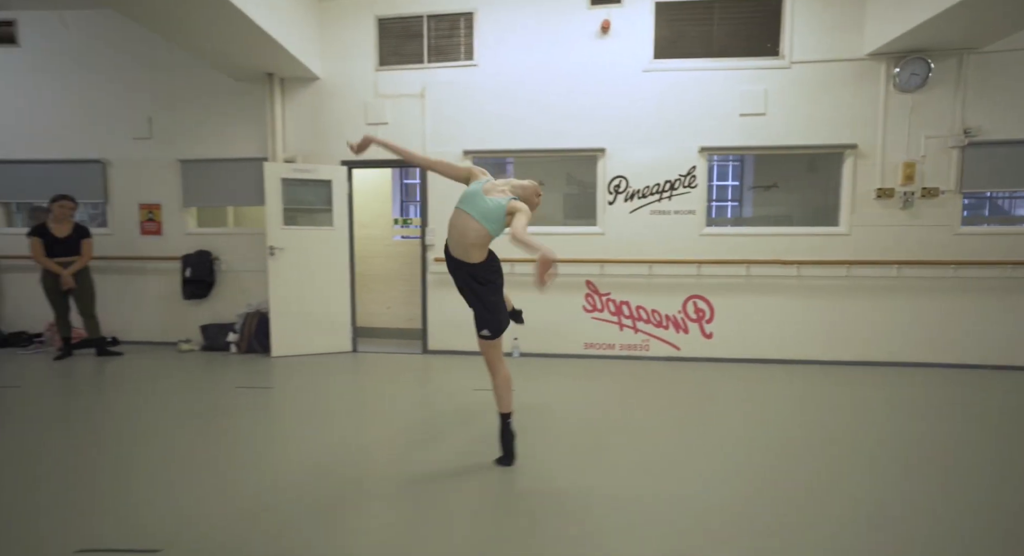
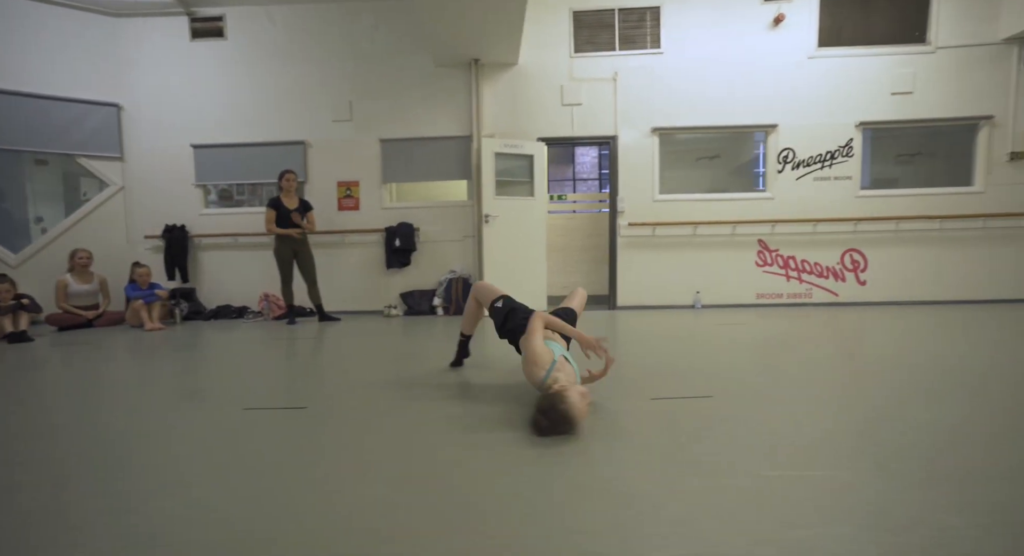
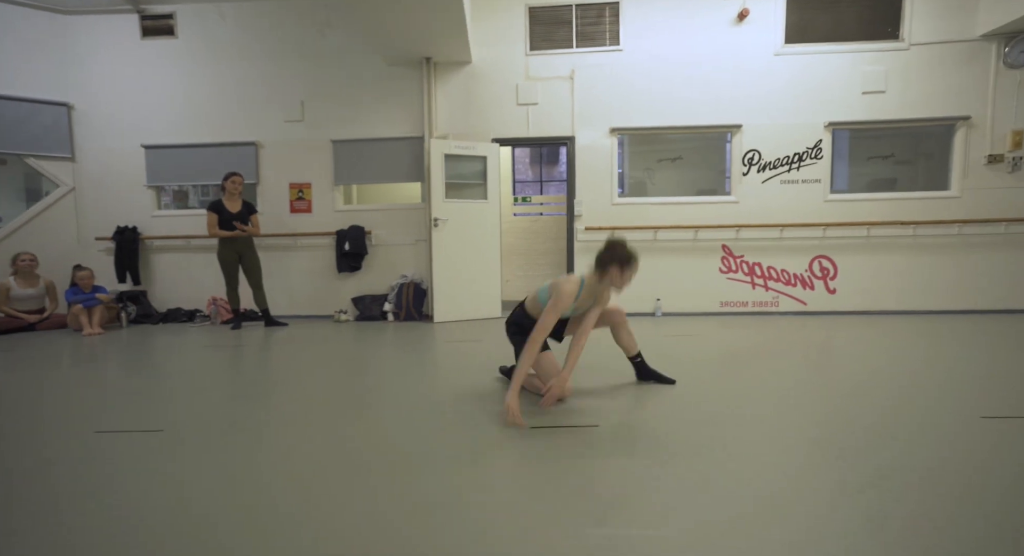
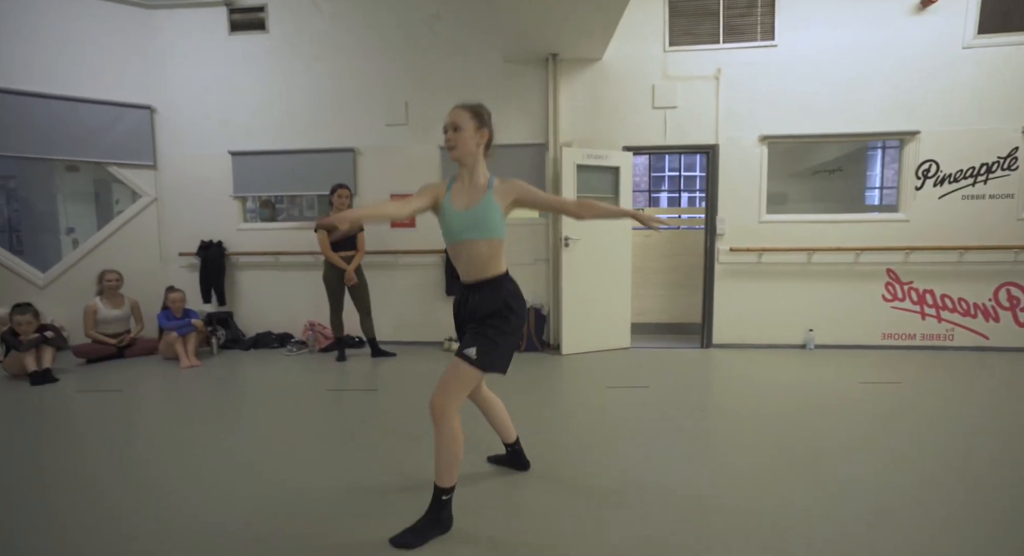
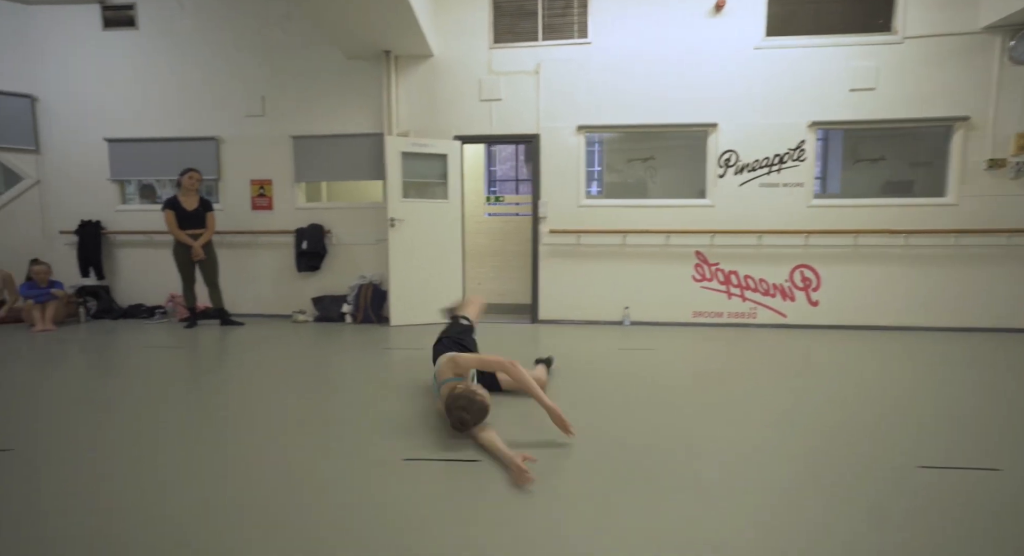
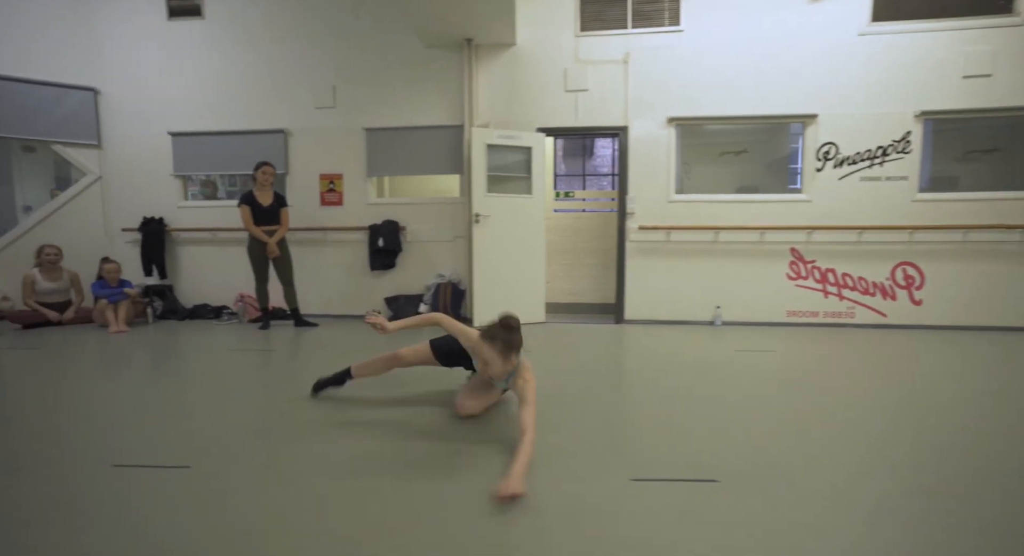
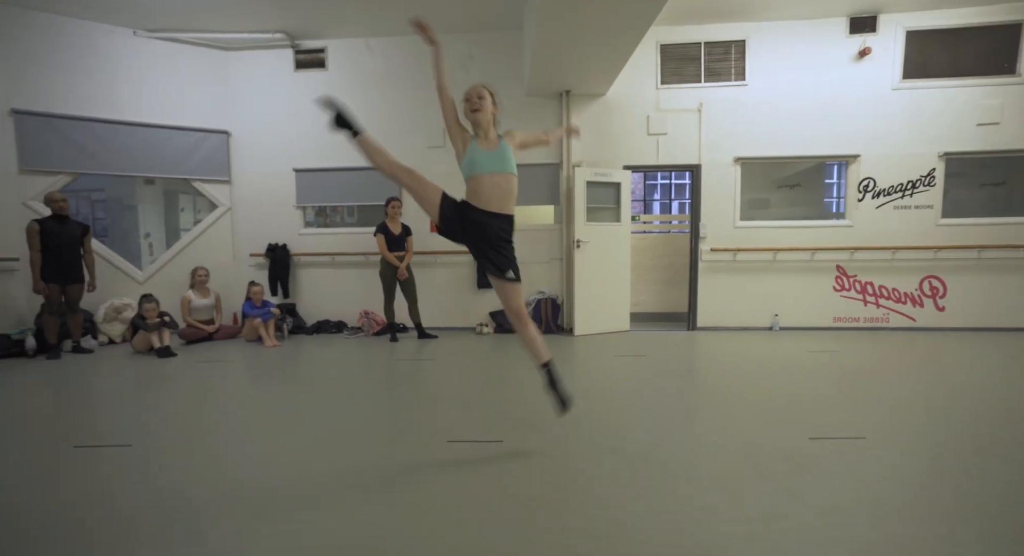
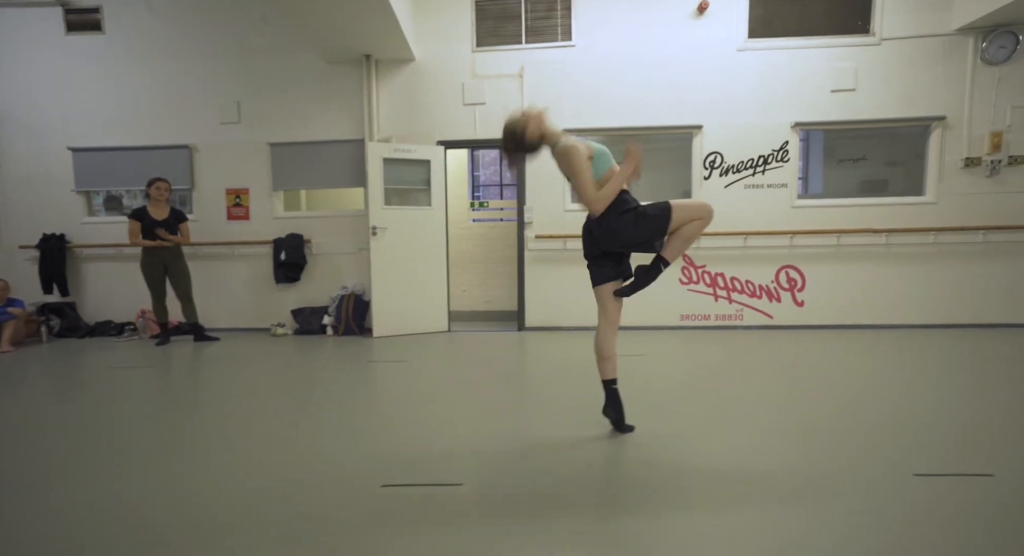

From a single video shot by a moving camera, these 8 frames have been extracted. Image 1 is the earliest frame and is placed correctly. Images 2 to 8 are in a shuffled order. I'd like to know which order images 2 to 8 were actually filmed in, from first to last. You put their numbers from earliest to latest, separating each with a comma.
5, 6, 4, 7, 2, 3, 8
